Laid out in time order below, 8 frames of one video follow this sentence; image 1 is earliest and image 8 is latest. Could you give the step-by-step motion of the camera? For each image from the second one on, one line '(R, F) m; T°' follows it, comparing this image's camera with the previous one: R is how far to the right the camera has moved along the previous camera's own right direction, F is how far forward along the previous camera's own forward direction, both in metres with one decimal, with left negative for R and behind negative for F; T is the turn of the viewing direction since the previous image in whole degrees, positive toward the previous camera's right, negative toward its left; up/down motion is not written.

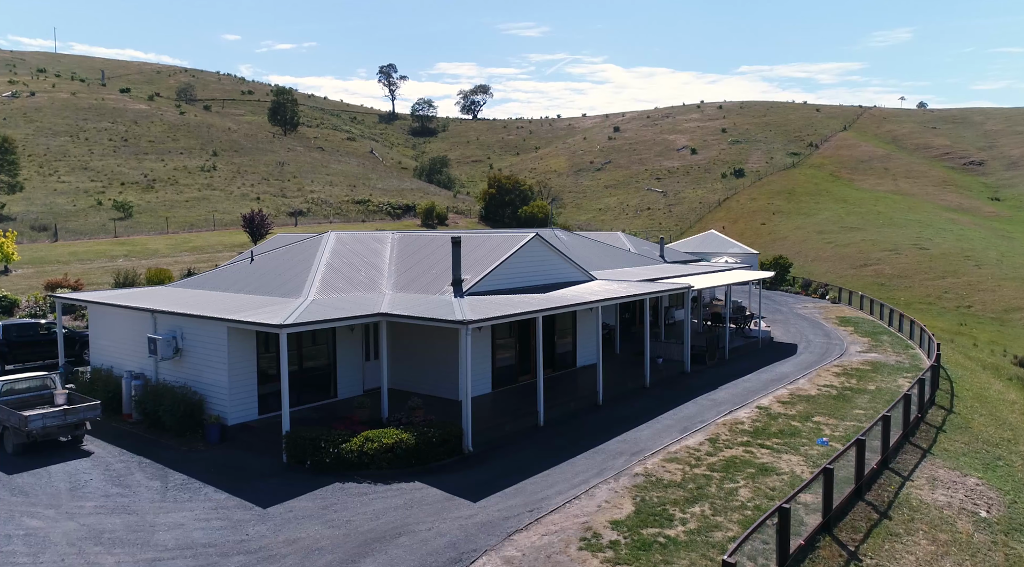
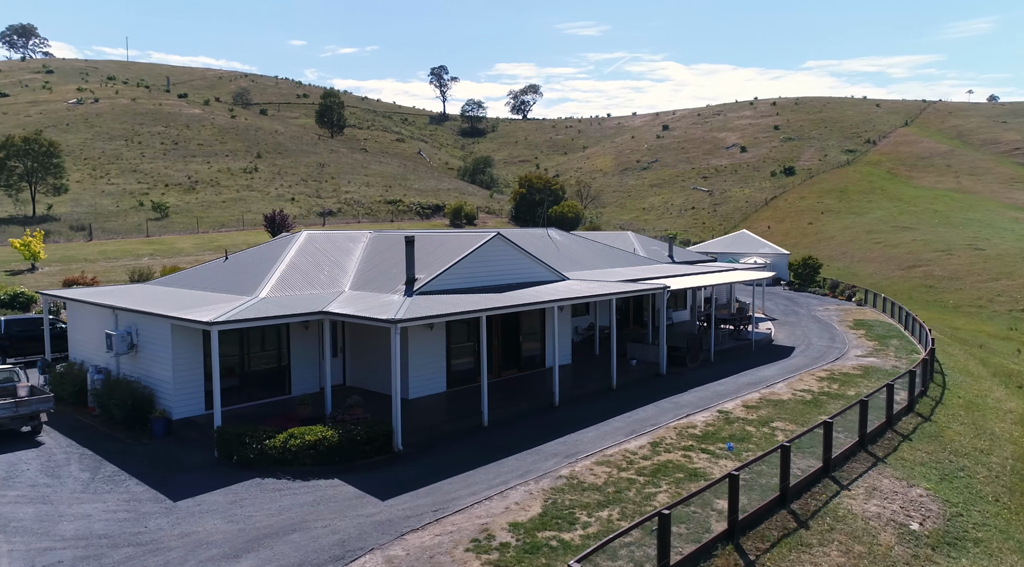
(+2.4, +0.1) m; -4°
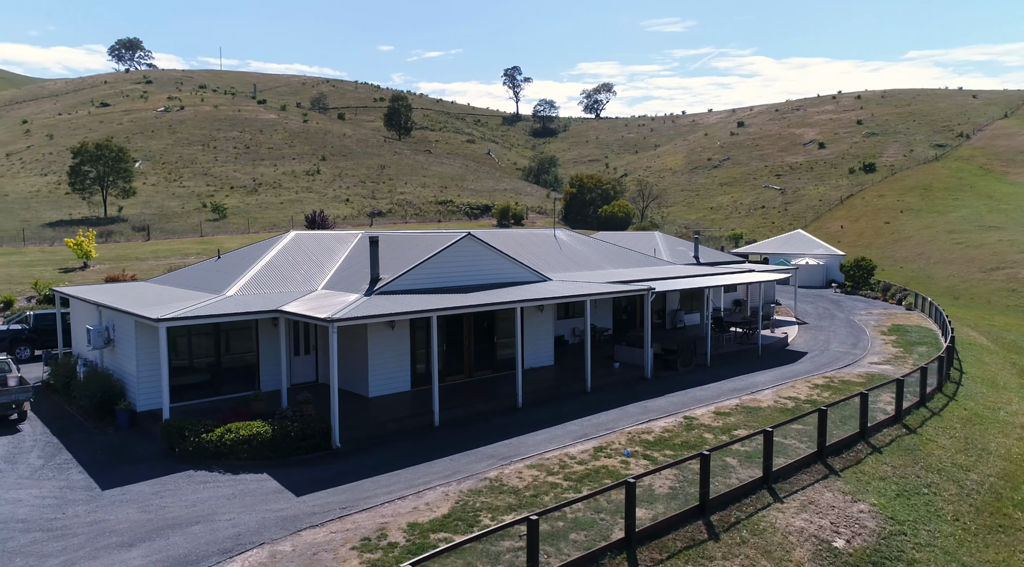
(+2.8, +0.2) m; -6°
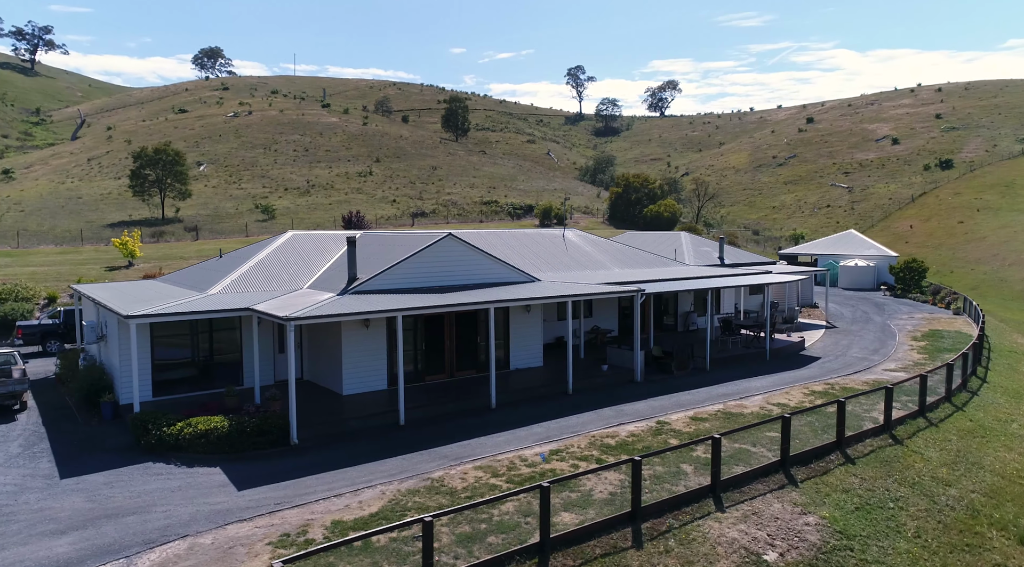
(+2.3, +0.2) m; -5°
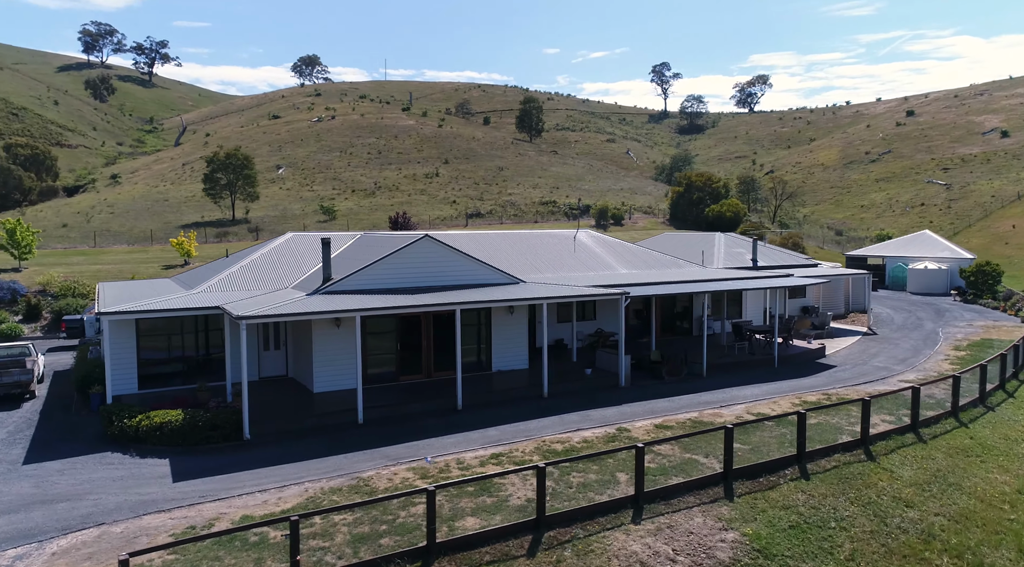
(+2.9, +0.3) m; -7°
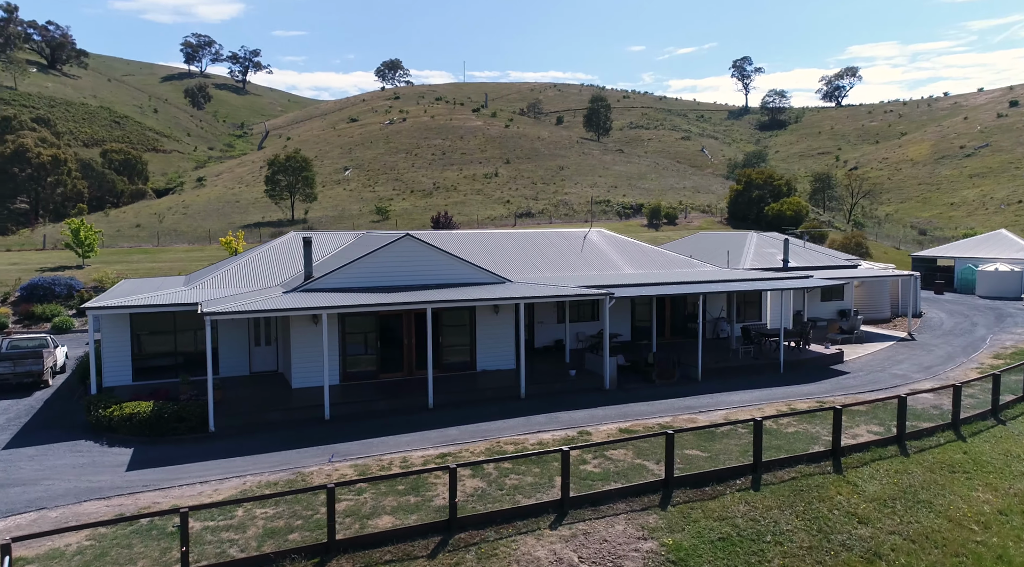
(+2.6, +0.3) m; -6°
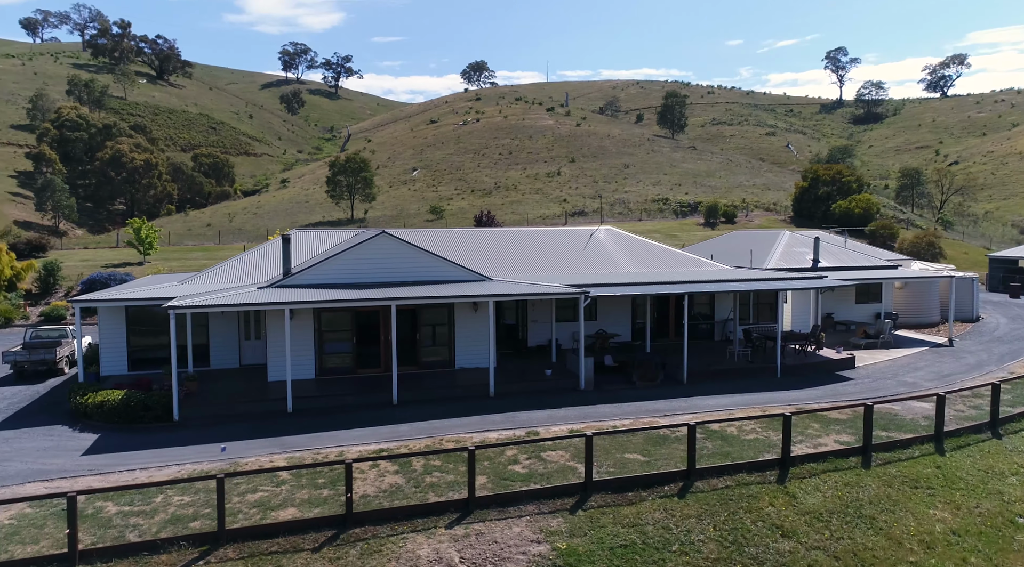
(+3.0, +0.3) m; -7°
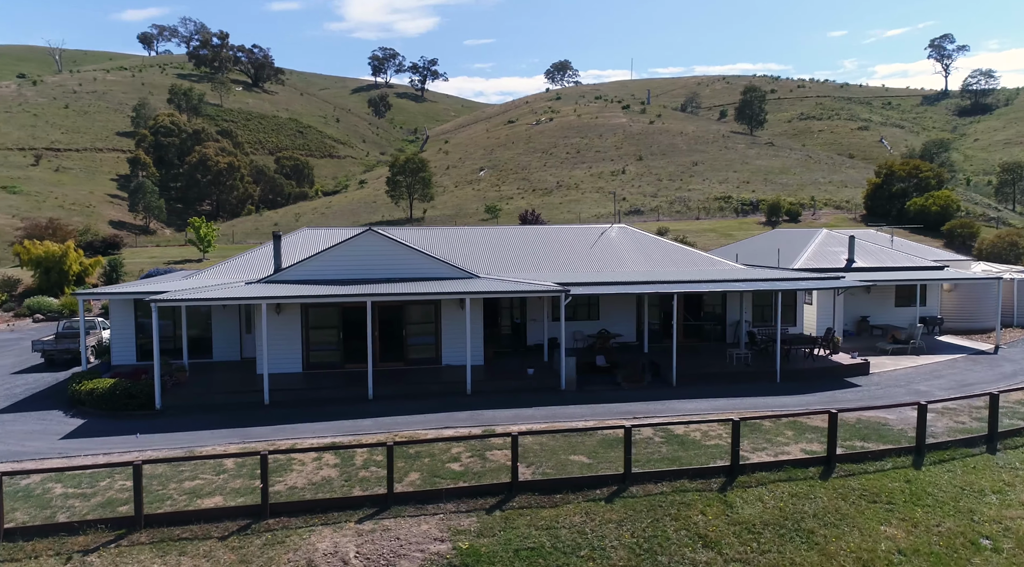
(+2.7, +0.3) m; -7°
